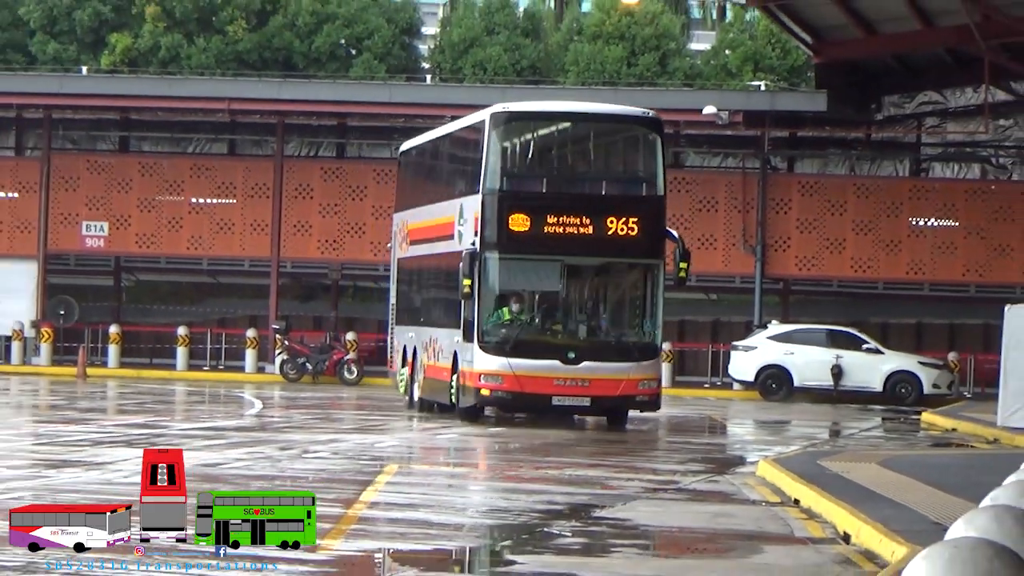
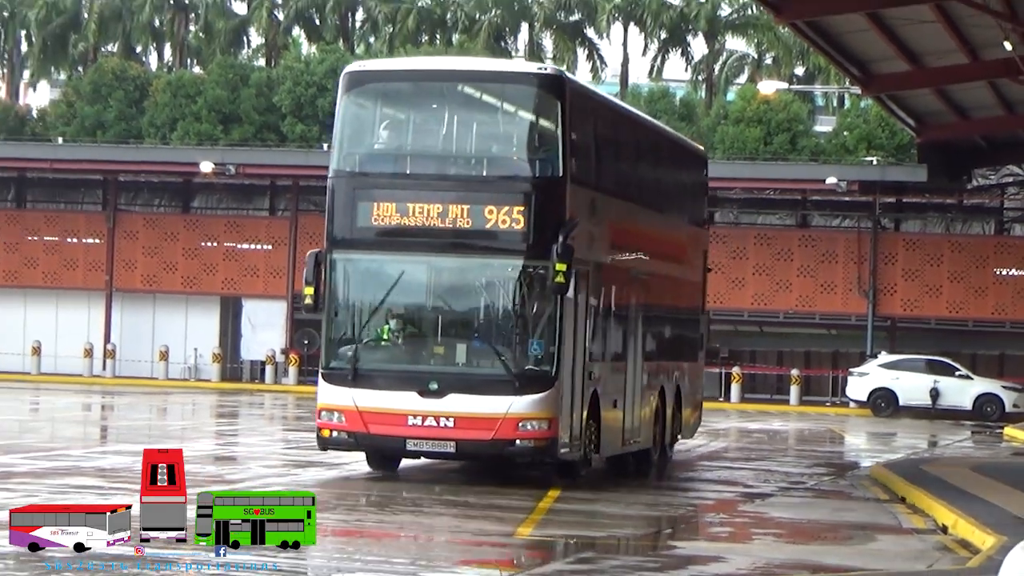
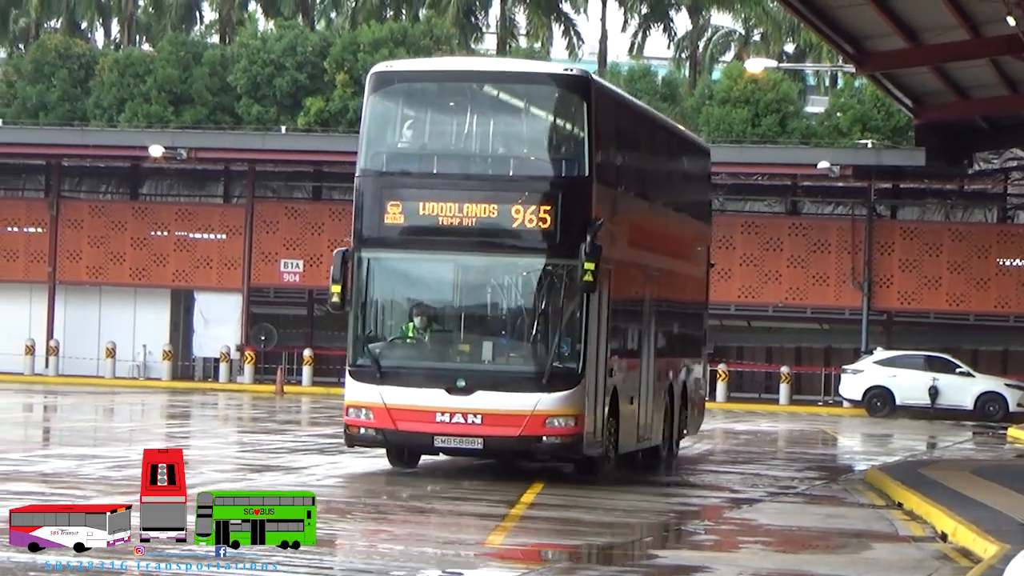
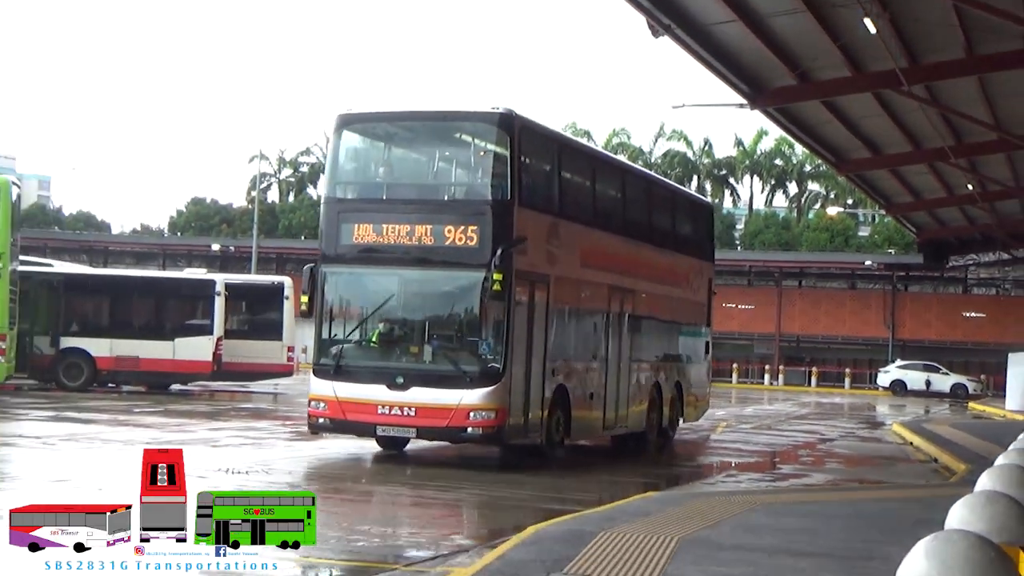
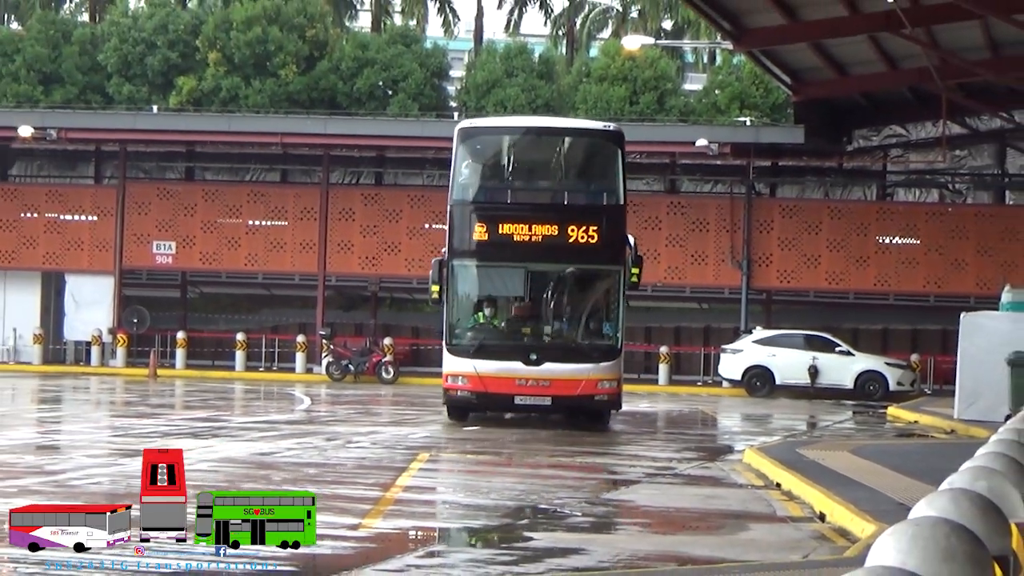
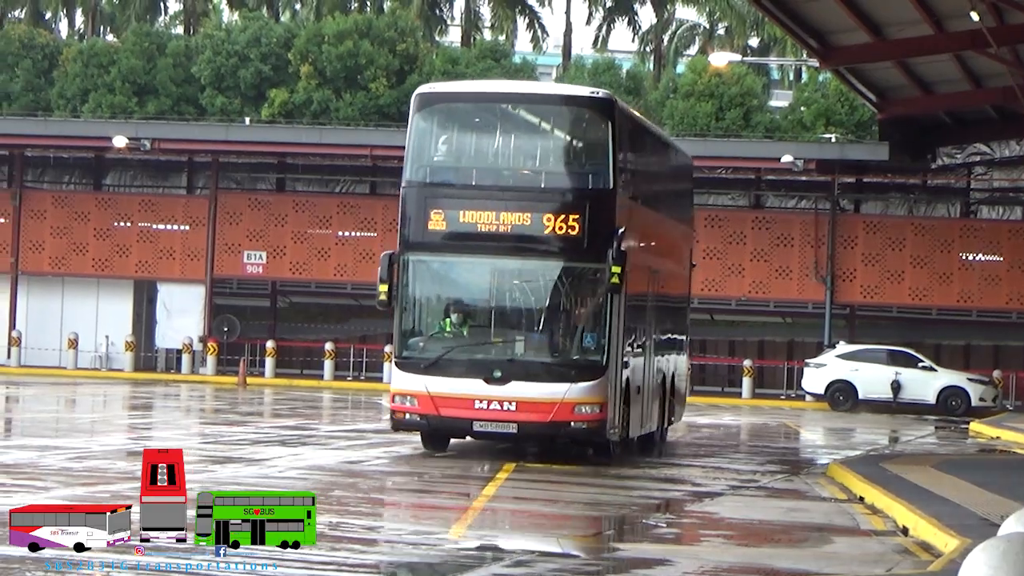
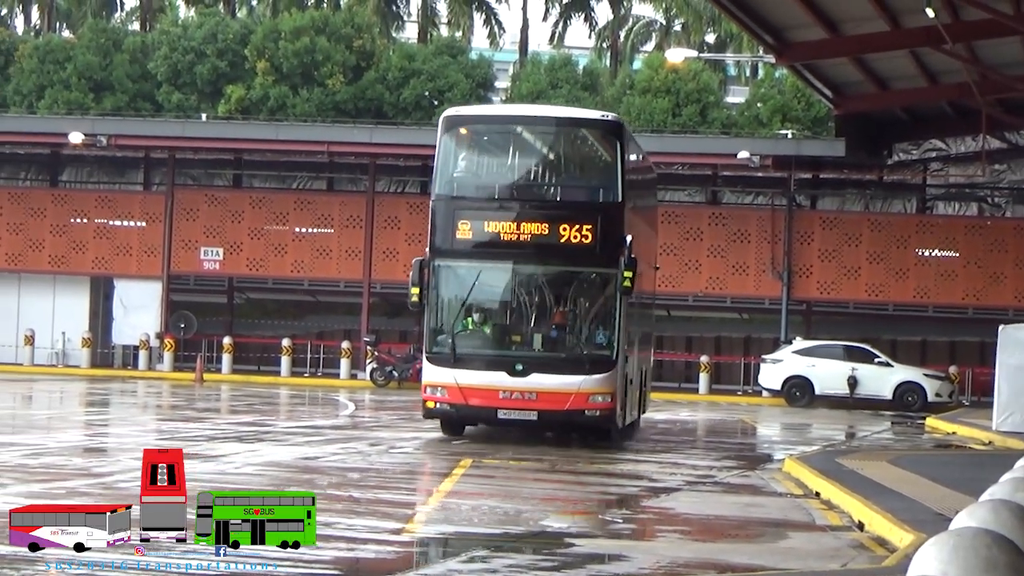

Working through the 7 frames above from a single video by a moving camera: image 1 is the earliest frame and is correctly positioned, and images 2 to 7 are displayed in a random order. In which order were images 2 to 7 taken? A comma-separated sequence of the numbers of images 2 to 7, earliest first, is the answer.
5, 7, 6, 3, 2, 4
